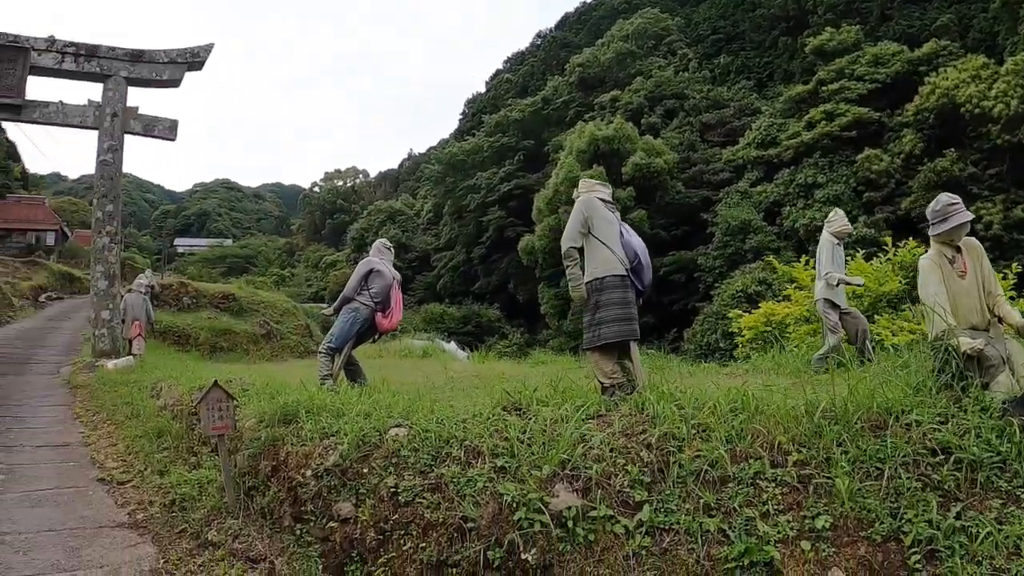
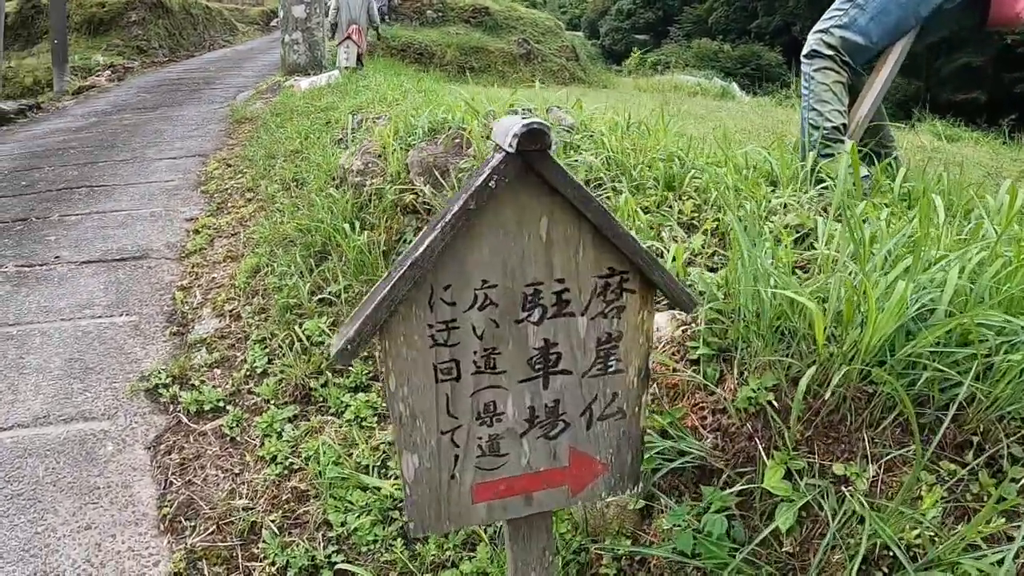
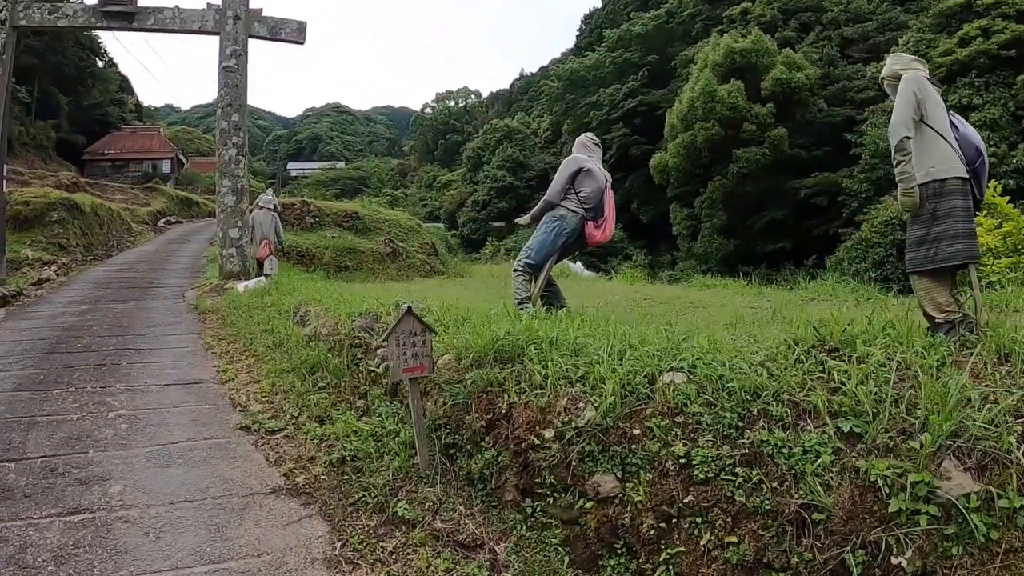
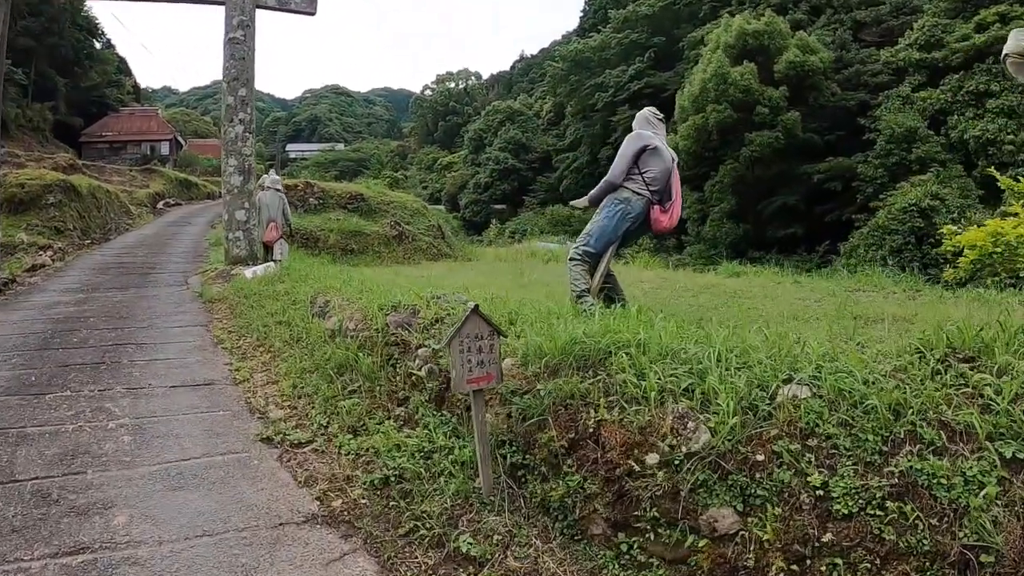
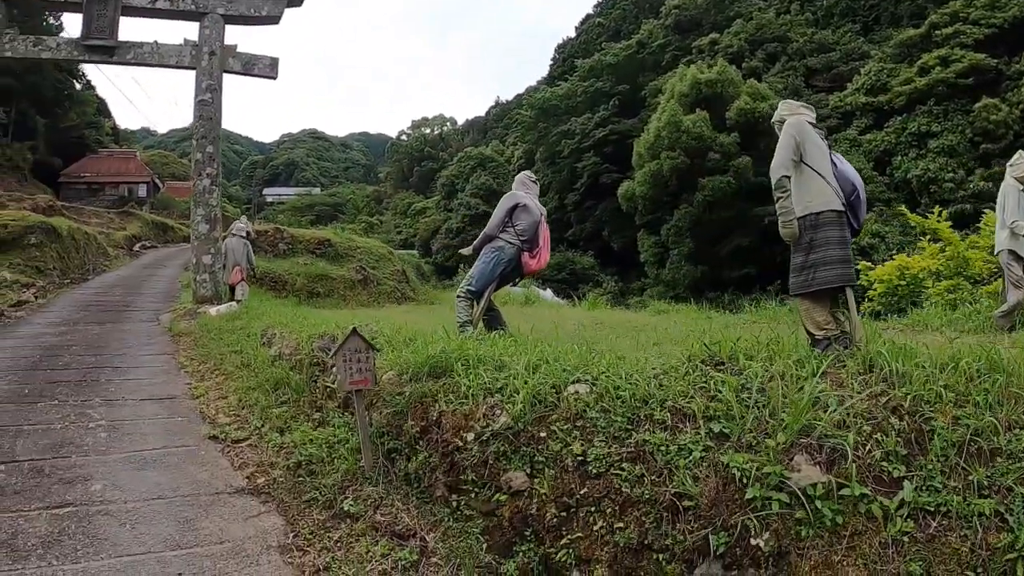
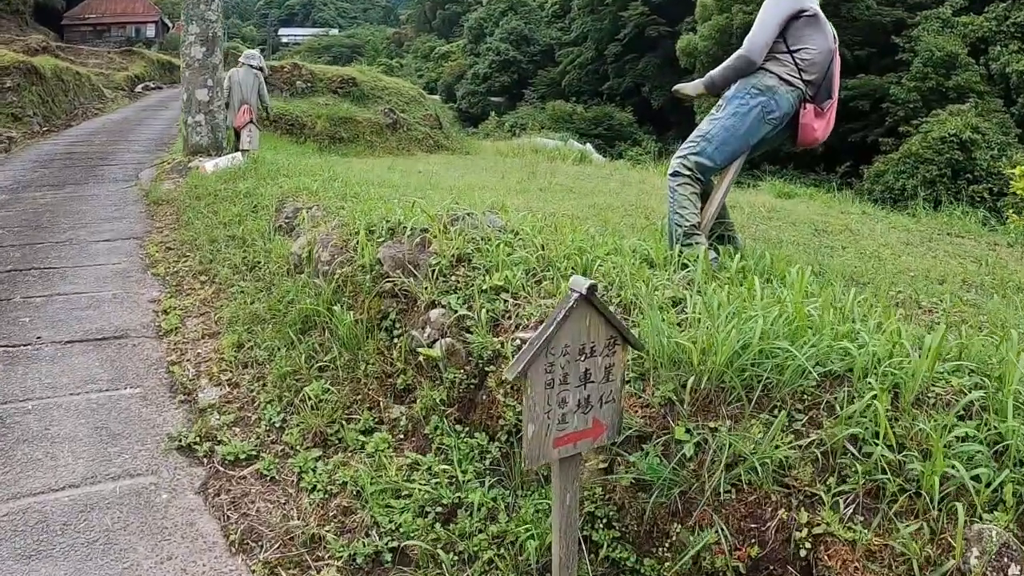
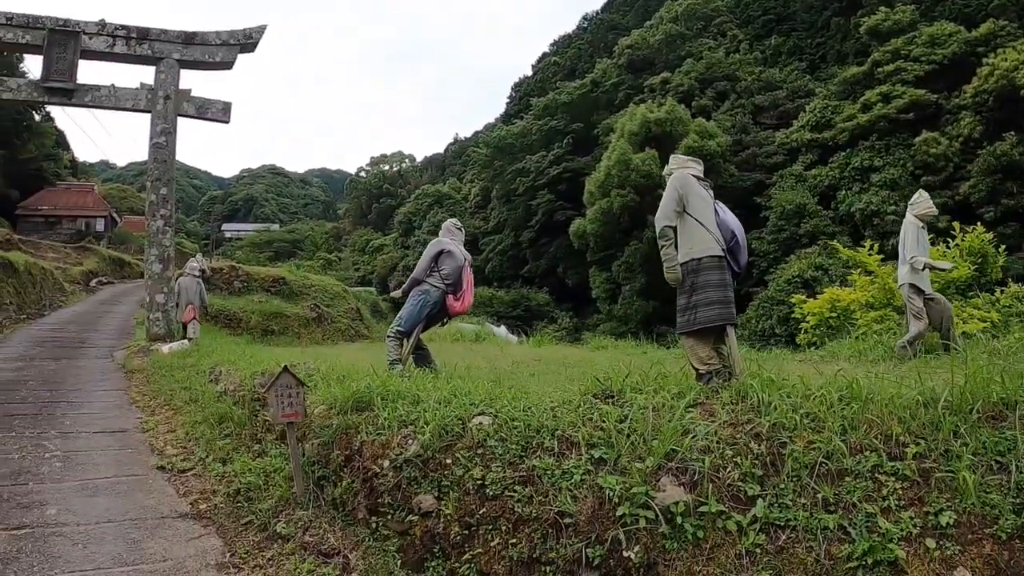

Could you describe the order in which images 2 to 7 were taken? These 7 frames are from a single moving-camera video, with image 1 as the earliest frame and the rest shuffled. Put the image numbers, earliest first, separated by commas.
7, 5, 3, 4, 6, 2
